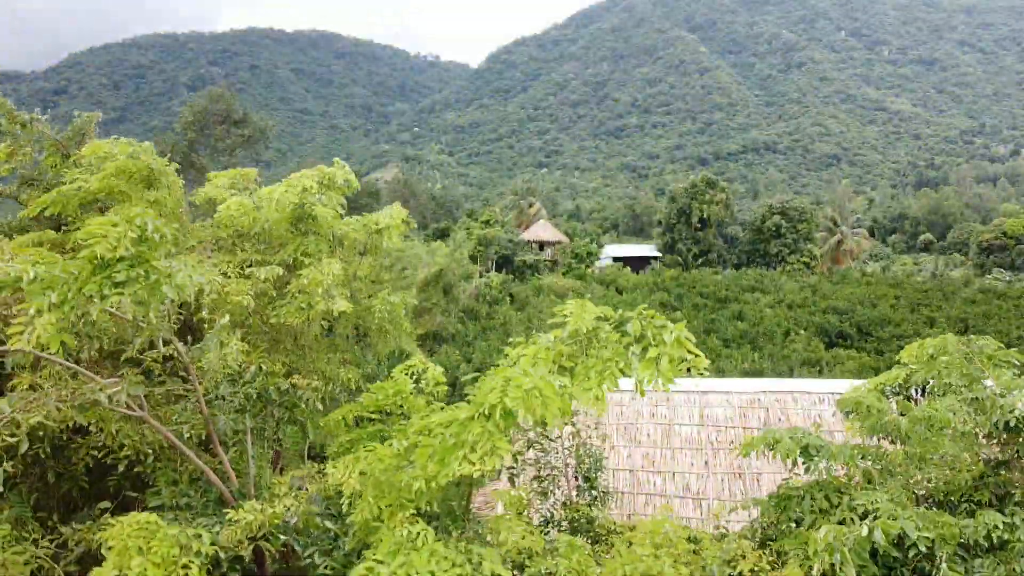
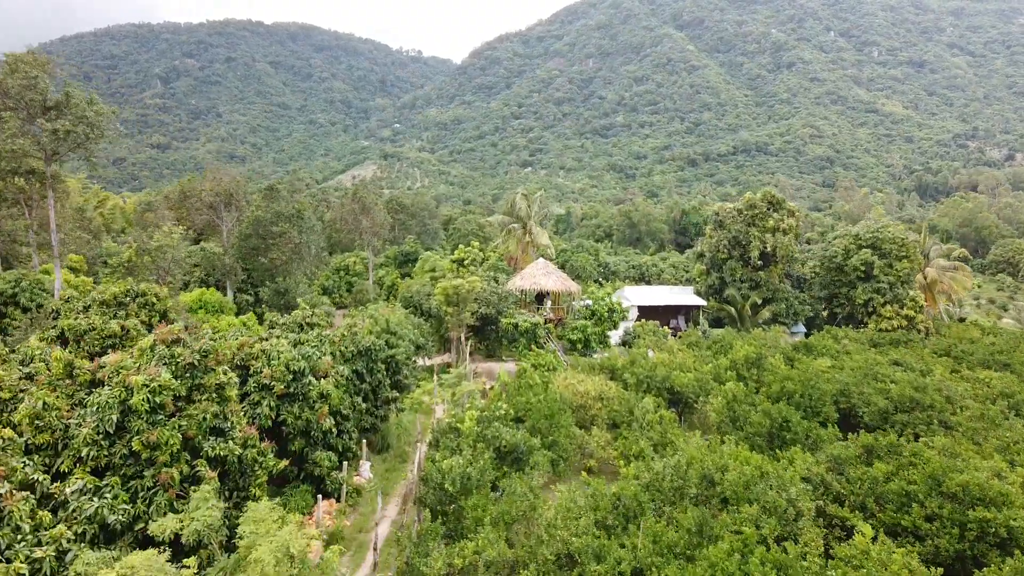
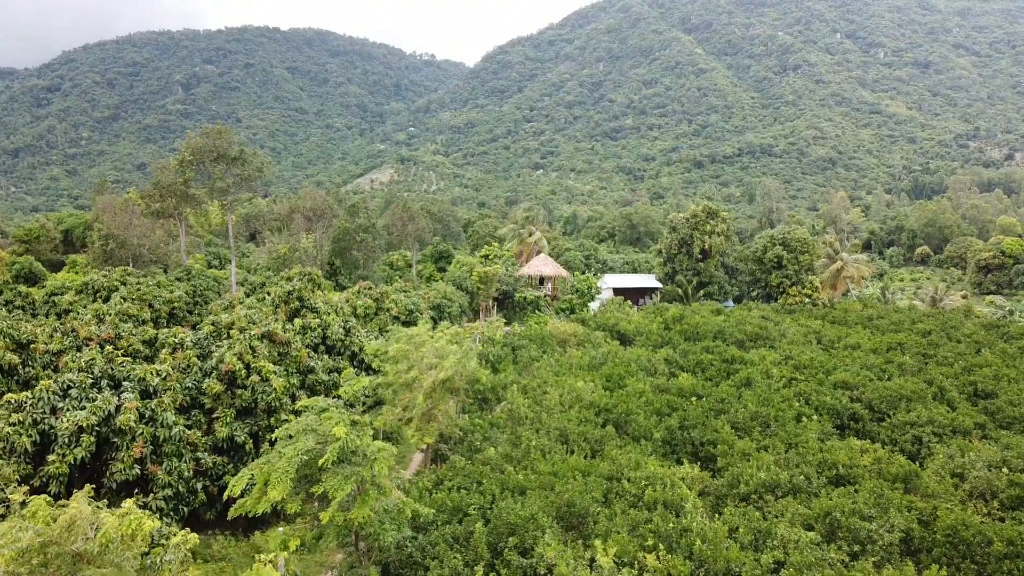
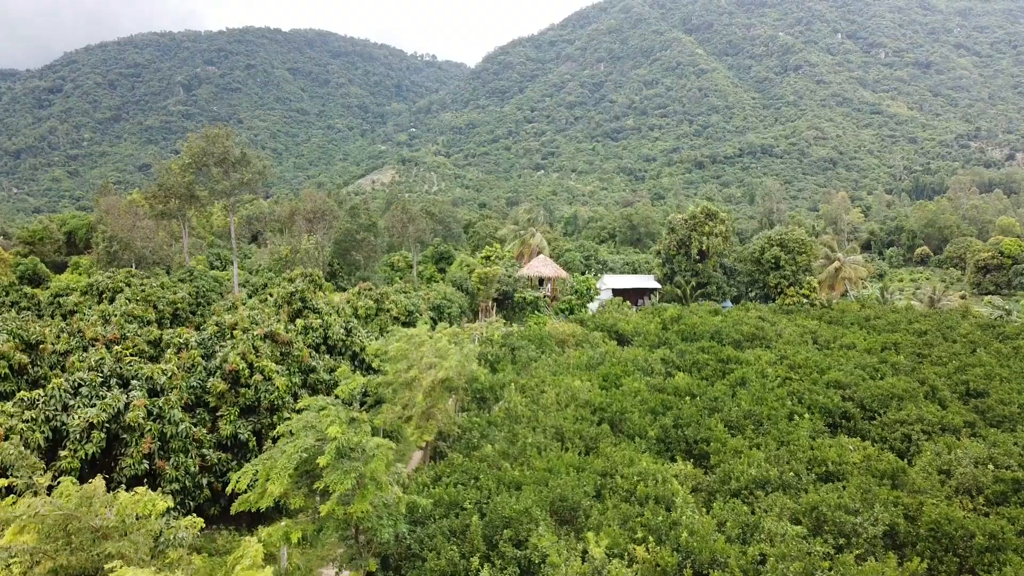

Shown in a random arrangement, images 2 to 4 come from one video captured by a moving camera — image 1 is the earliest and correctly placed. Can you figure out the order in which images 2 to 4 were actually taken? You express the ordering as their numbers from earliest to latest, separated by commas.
4, 3, 2
